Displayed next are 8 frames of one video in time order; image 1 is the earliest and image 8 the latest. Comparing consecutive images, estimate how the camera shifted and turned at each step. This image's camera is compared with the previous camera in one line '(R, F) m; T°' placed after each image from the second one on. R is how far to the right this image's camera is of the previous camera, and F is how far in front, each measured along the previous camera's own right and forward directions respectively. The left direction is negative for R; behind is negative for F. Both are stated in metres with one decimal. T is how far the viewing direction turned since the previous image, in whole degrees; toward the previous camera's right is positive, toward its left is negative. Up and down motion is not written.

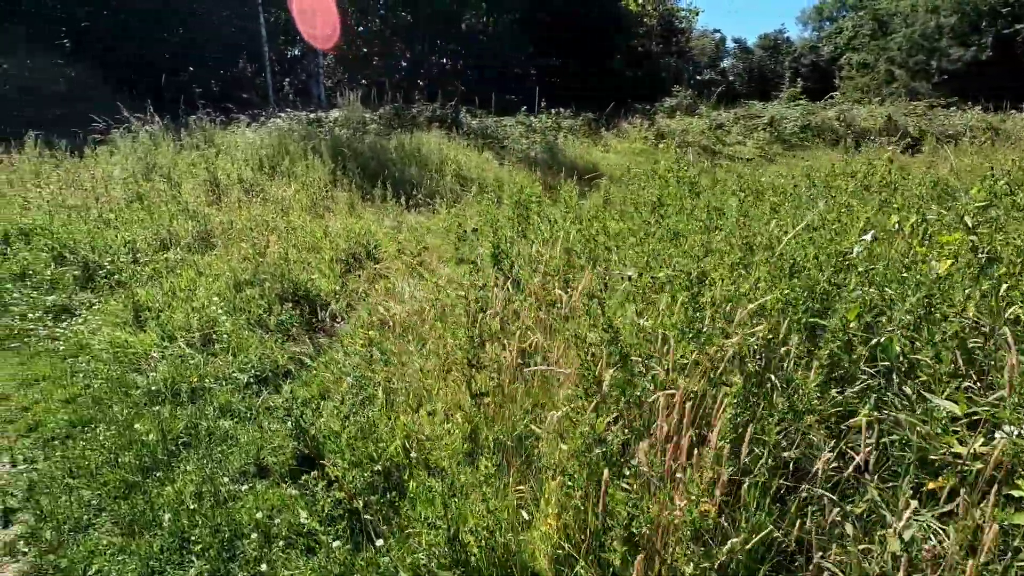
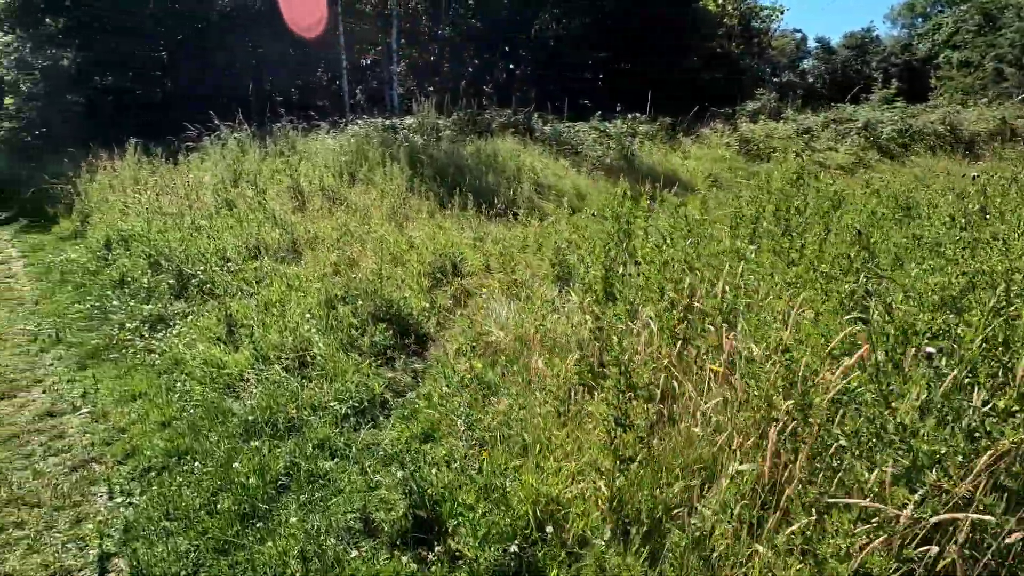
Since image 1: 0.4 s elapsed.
(-0.4, +0.4) m; -6°
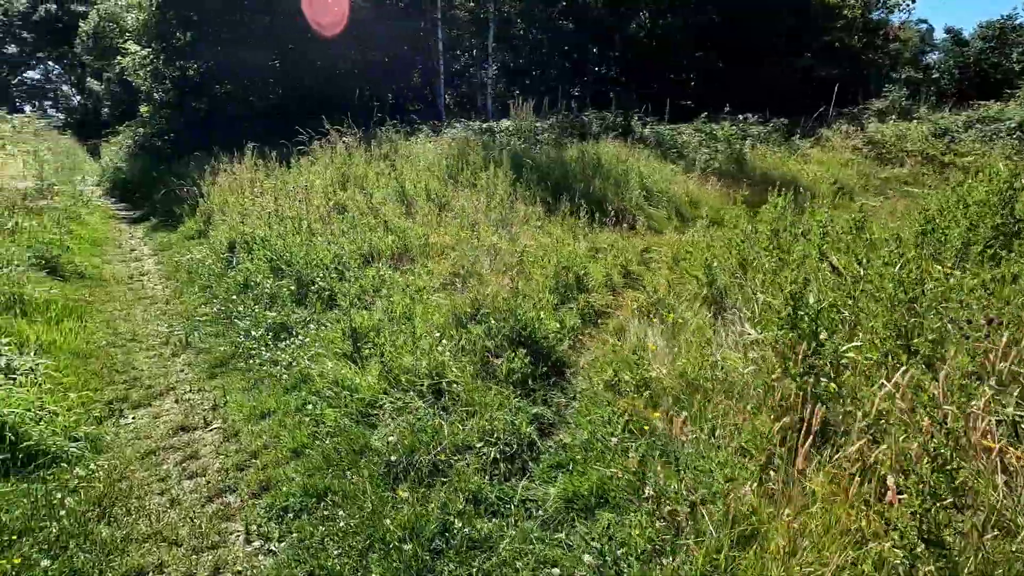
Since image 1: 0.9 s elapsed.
(-0.5, +0.4) m; -8°
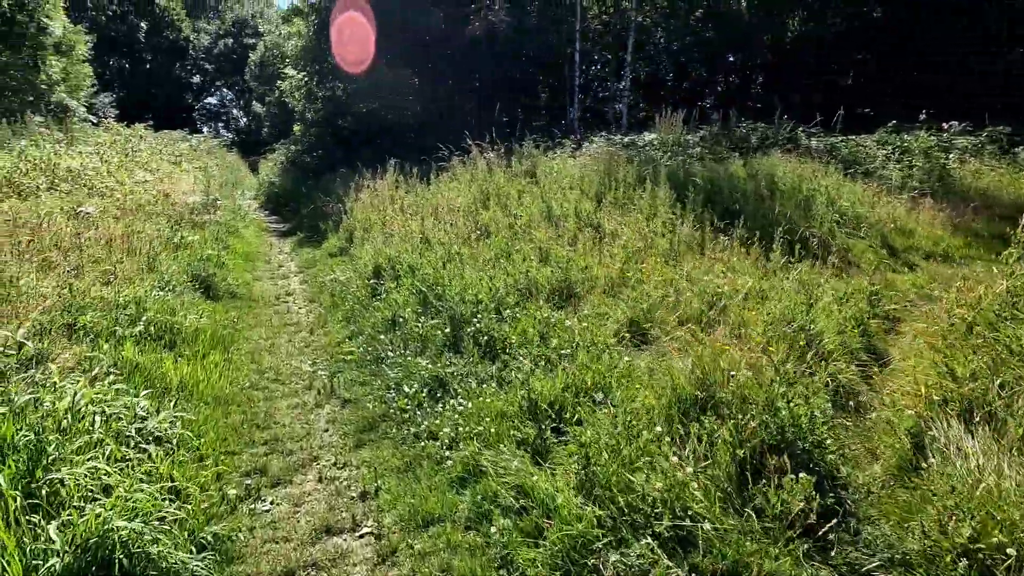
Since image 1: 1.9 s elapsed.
(-0.7, +0.9) m; -12°
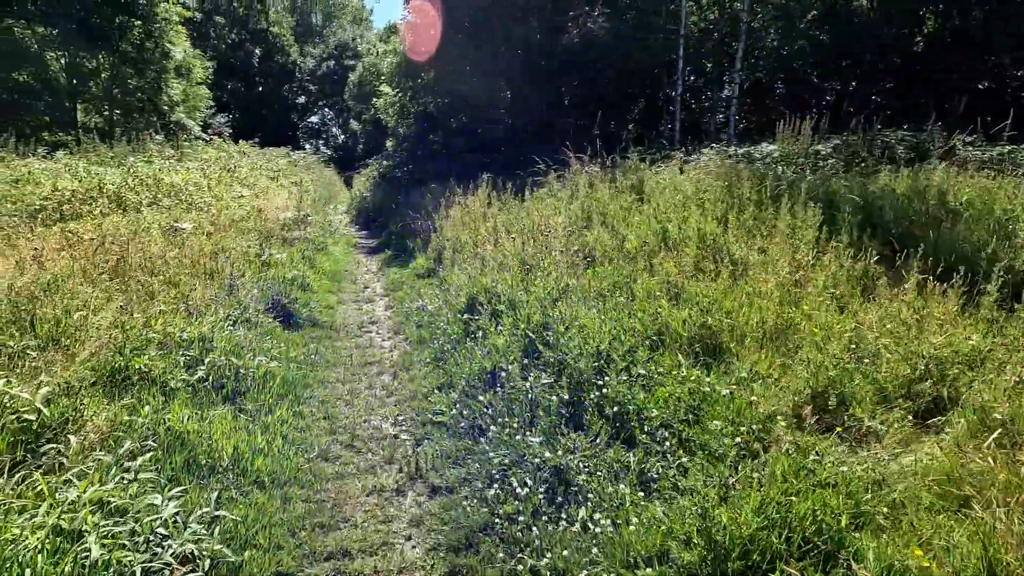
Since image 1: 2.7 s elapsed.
(-0.4, +0.9) m; -8°
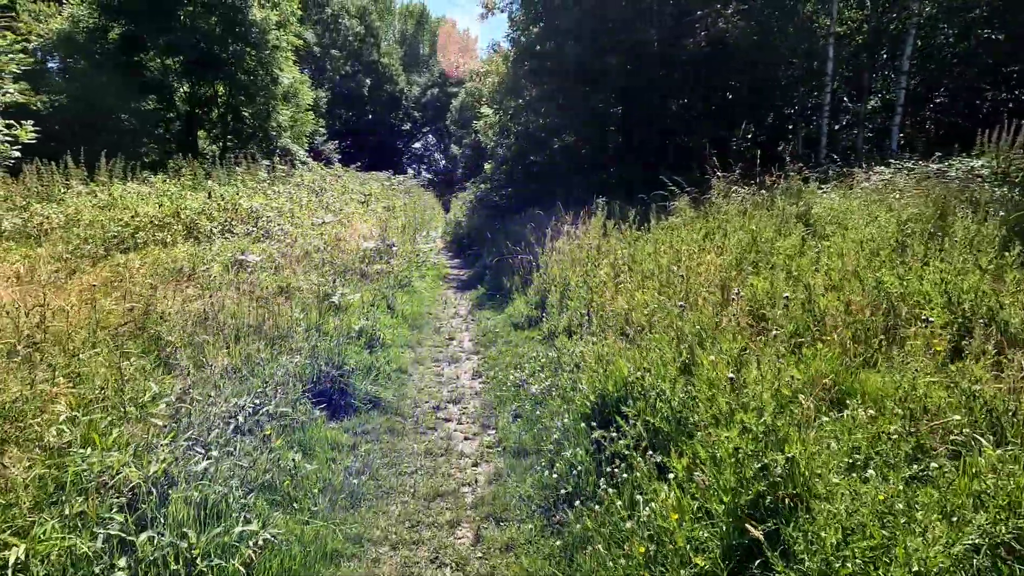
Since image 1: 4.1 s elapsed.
(-0.4, +1.8) m; -10°
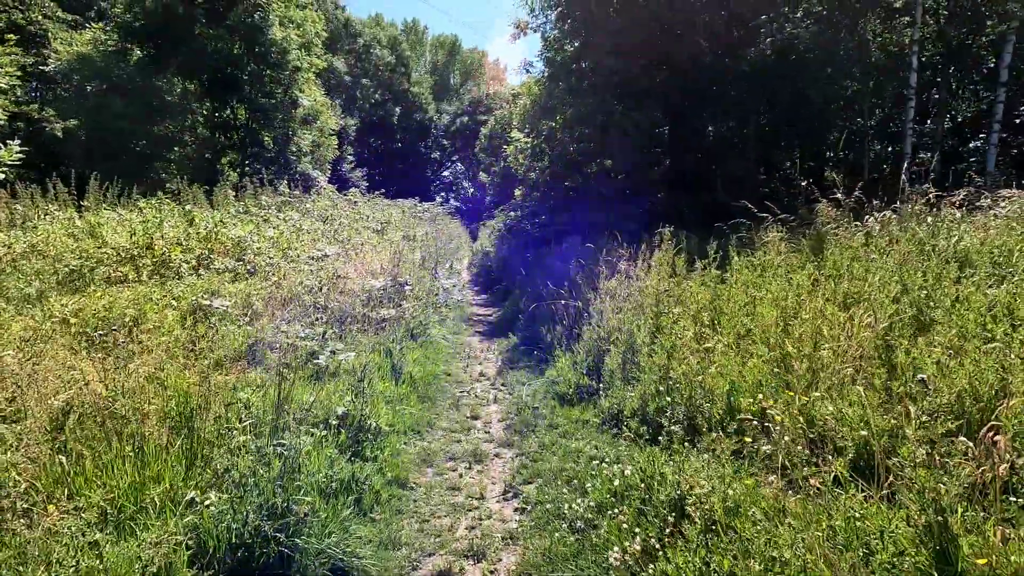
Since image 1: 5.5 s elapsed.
(-0.2, +1.7) m; -3°
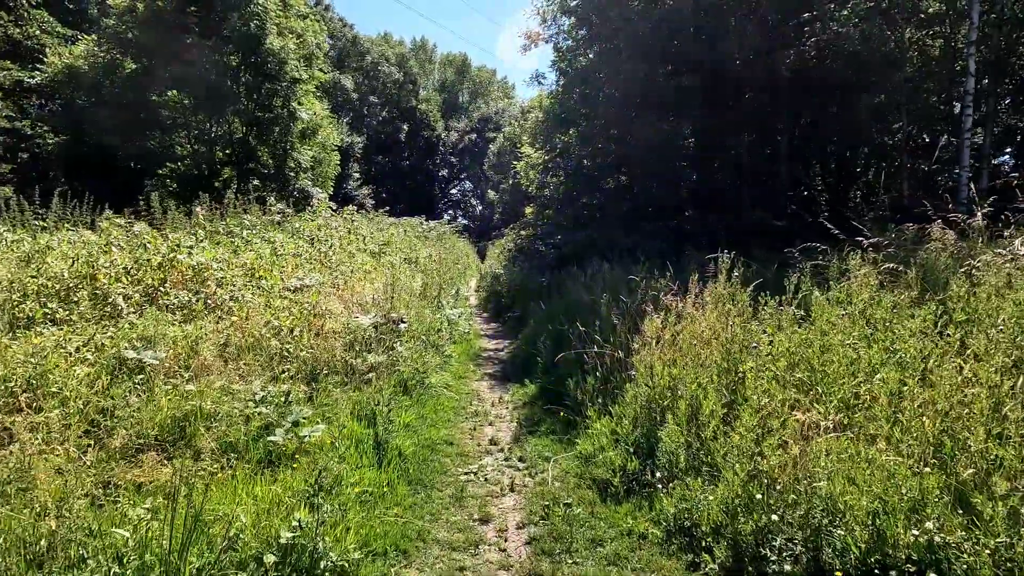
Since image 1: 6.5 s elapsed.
(-0.1, +1.3) m; -1°
